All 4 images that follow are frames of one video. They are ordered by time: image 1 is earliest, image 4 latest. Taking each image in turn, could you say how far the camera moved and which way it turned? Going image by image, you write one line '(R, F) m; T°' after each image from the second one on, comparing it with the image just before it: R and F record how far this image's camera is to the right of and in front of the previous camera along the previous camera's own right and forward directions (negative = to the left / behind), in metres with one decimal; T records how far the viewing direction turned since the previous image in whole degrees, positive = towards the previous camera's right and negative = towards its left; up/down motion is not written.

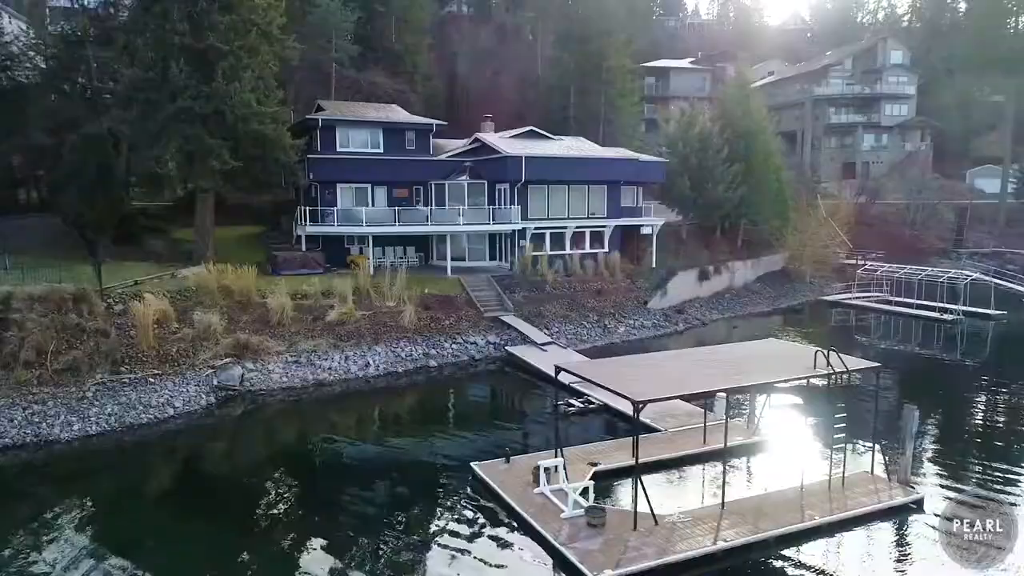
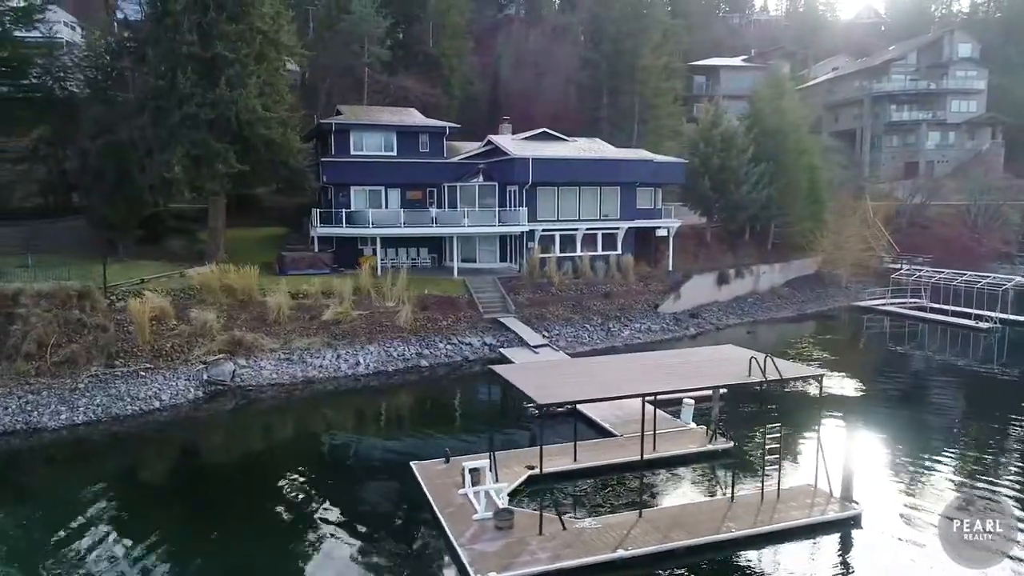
(+2.8, +0.1) m; -5°
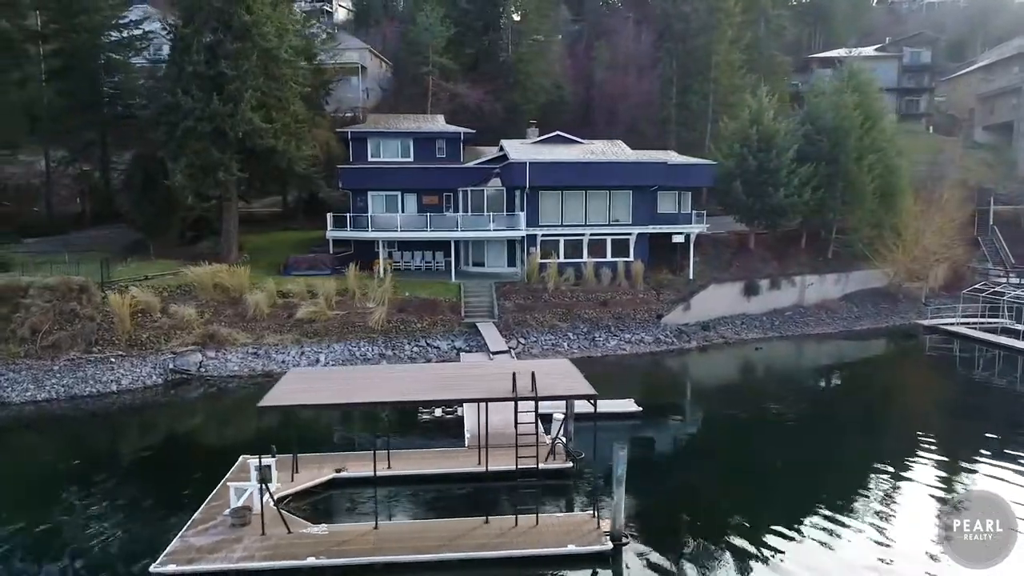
(+7.4, +1.1) m; -13°
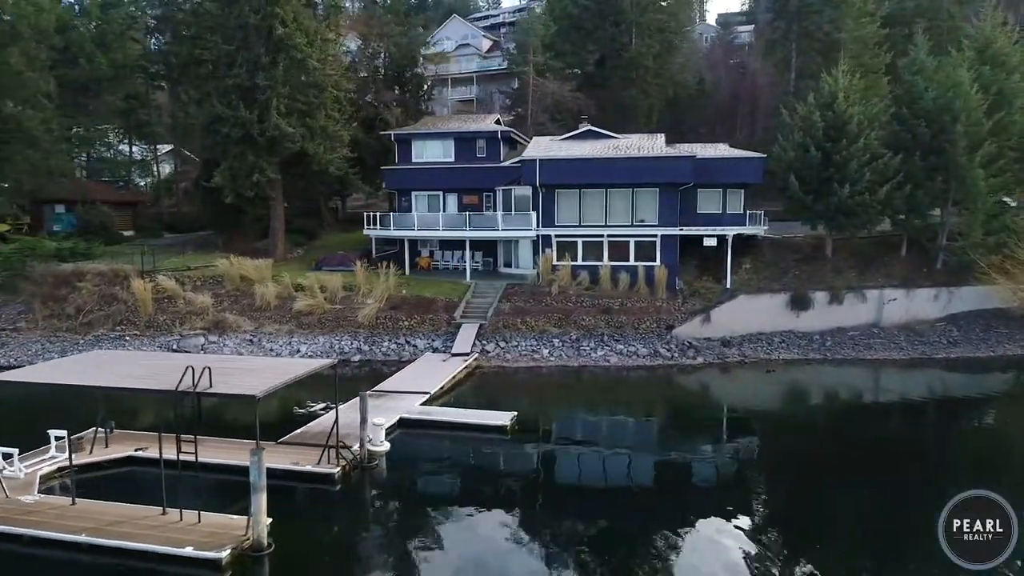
(+9.5, +2.6) m; -19°
